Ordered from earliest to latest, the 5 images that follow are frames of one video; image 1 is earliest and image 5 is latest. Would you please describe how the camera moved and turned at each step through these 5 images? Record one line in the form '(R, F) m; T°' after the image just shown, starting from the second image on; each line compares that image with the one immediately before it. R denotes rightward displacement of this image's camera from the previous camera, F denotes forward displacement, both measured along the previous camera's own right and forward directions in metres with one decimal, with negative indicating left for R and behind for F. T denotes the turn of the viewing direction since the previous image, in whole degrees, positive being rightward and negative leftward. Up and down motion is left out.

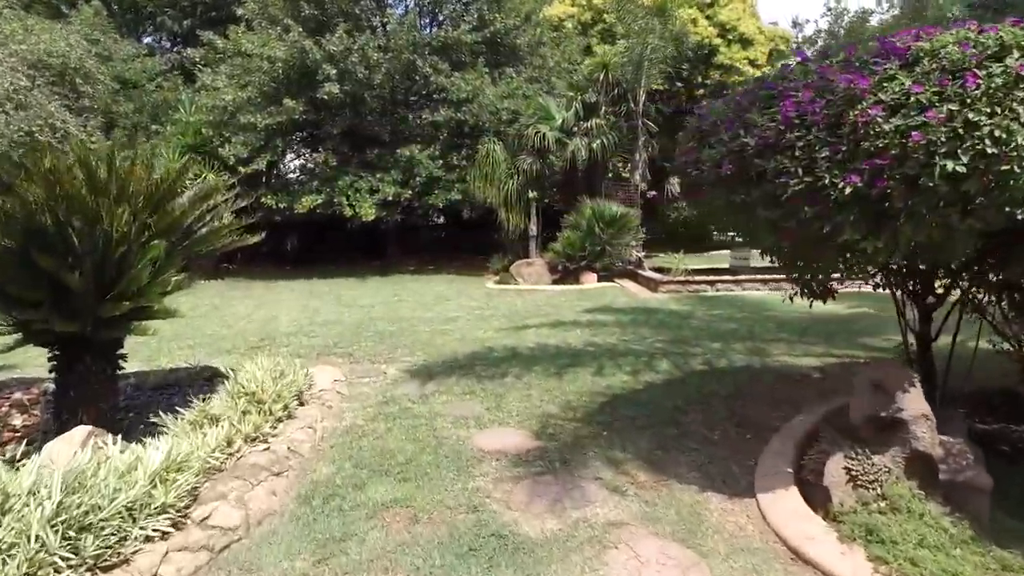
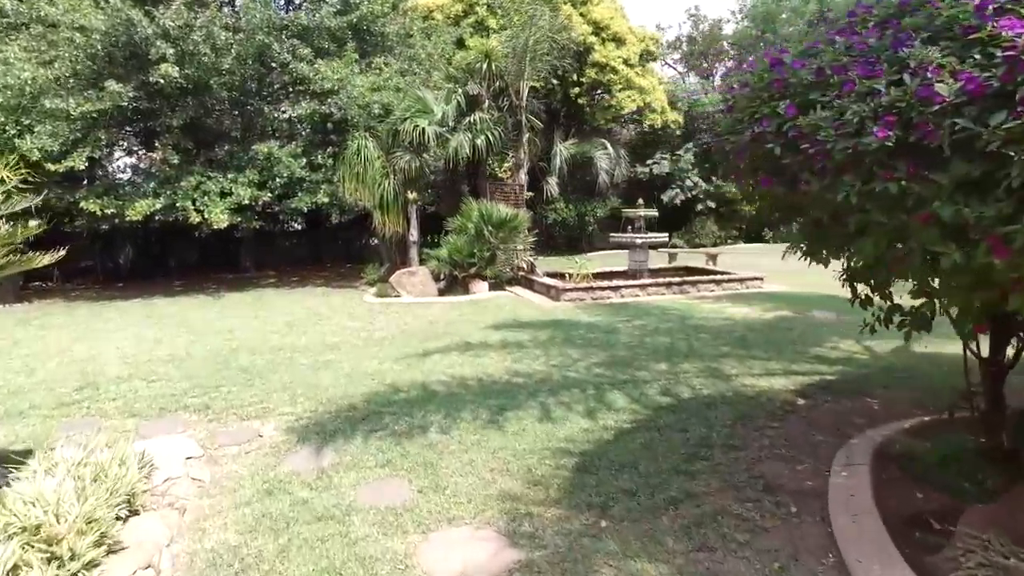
(-0.3, +1.1) m; +11°
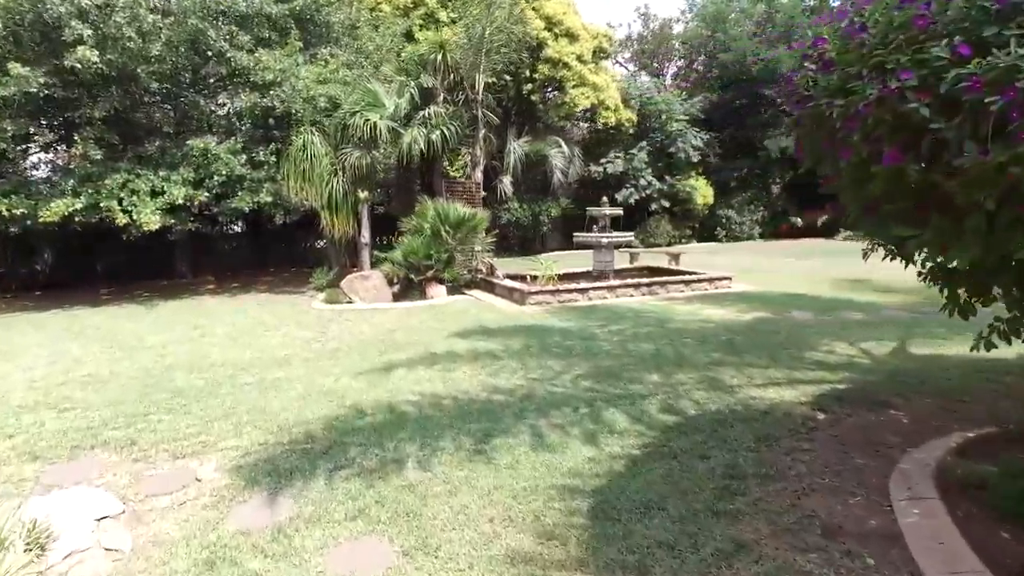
(-0.2, +0.5) m; +4°
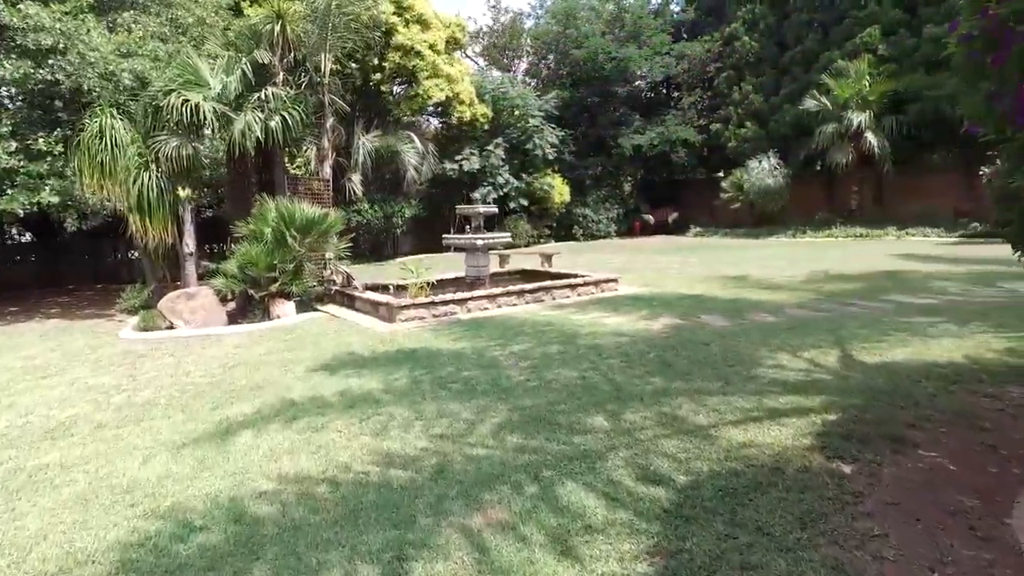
(-0.2, +1.2) m; +13°
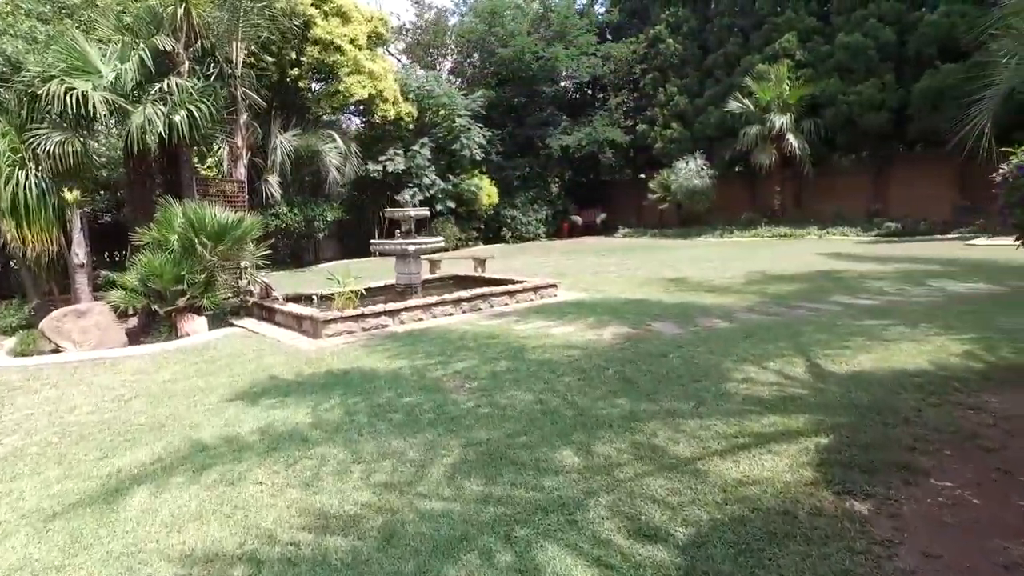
(-0.1, +0.5) m; +6°
